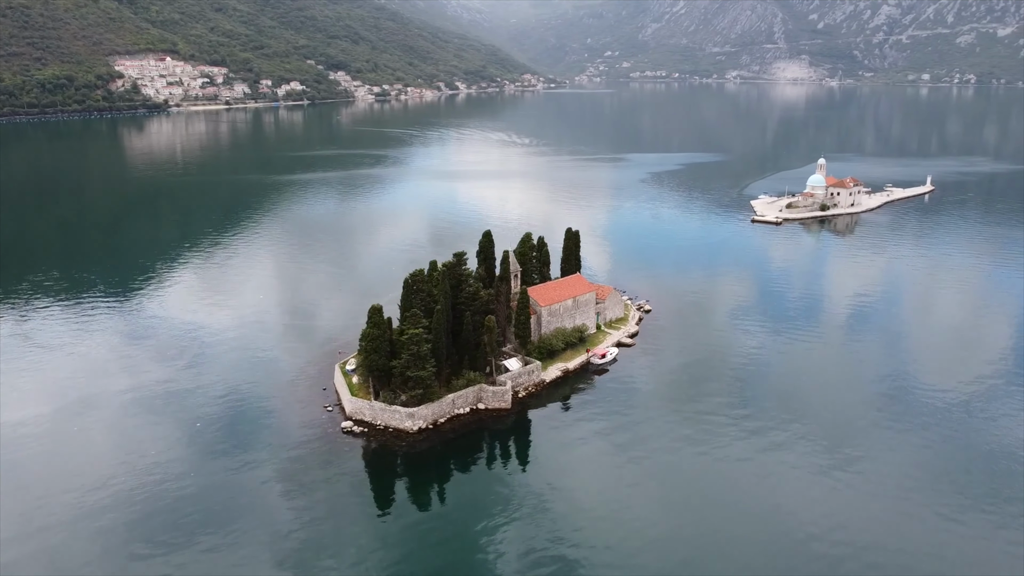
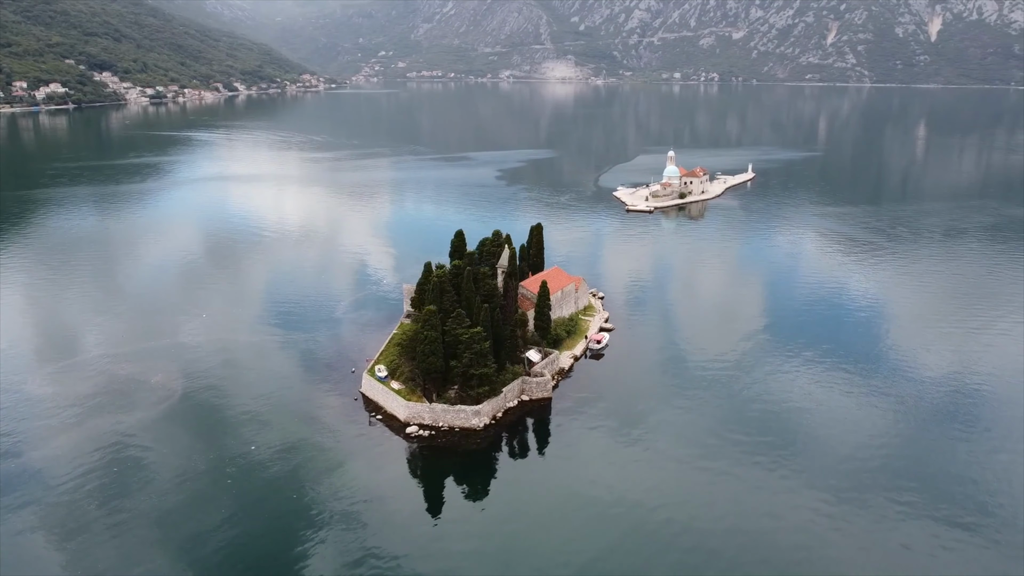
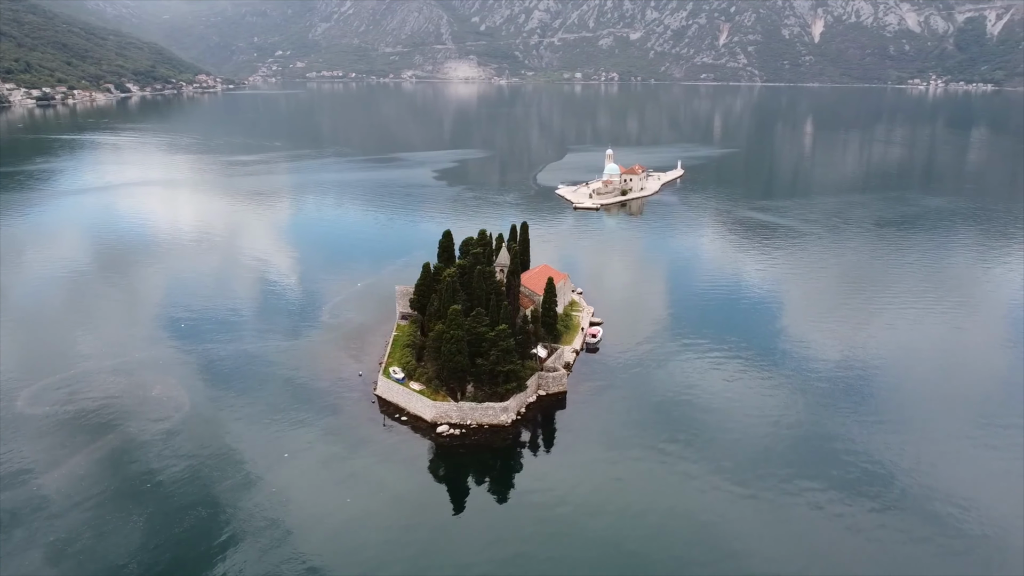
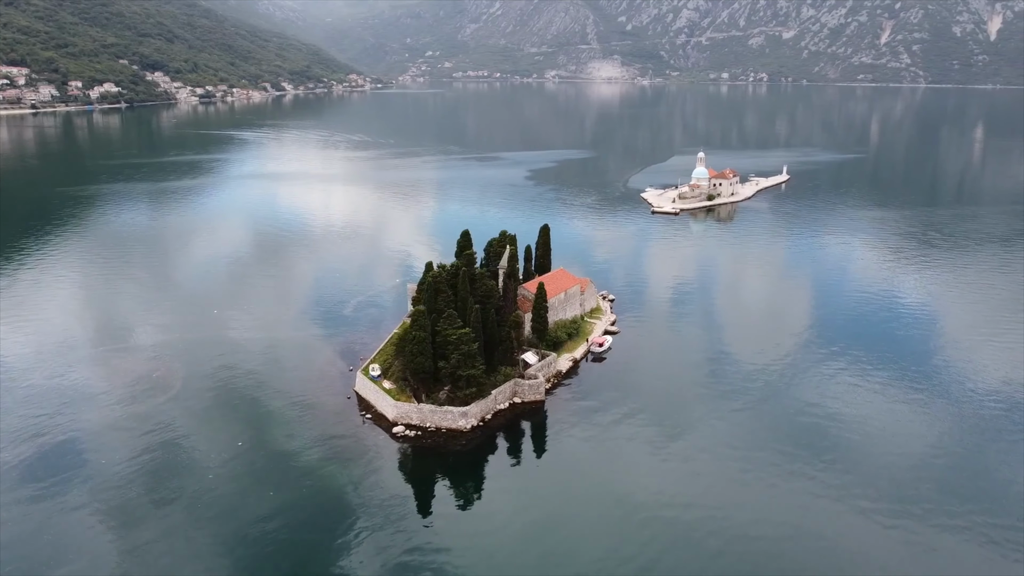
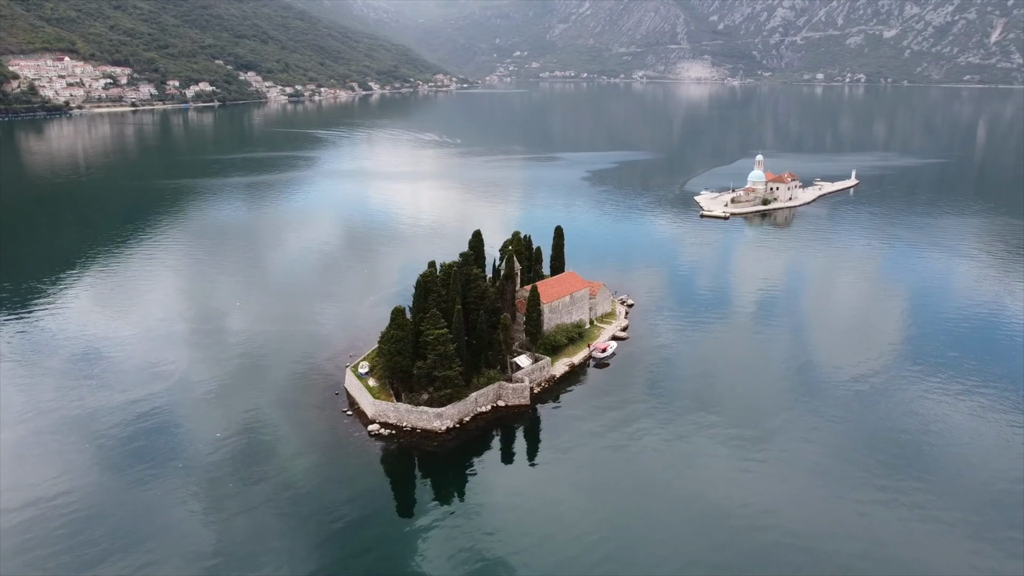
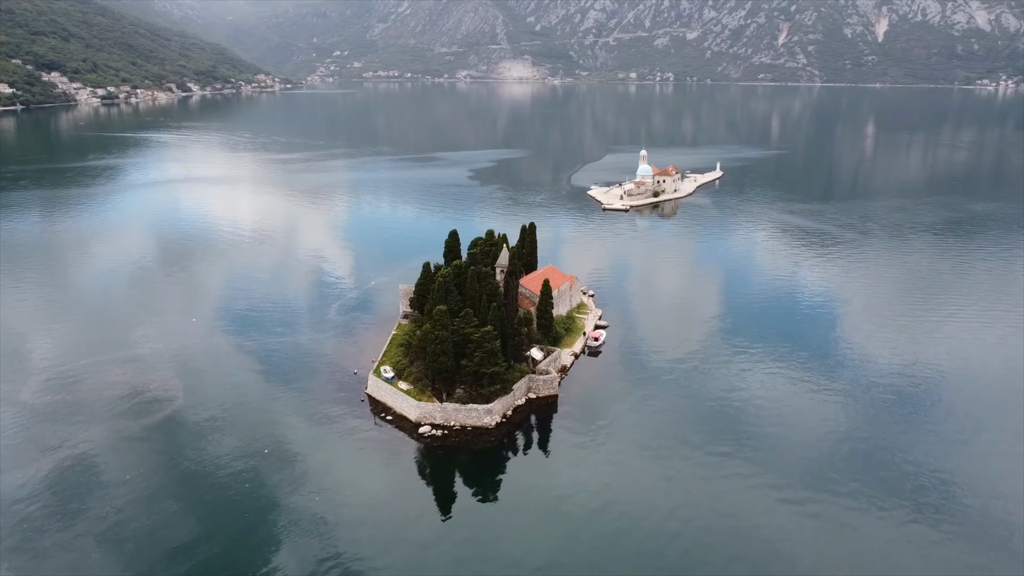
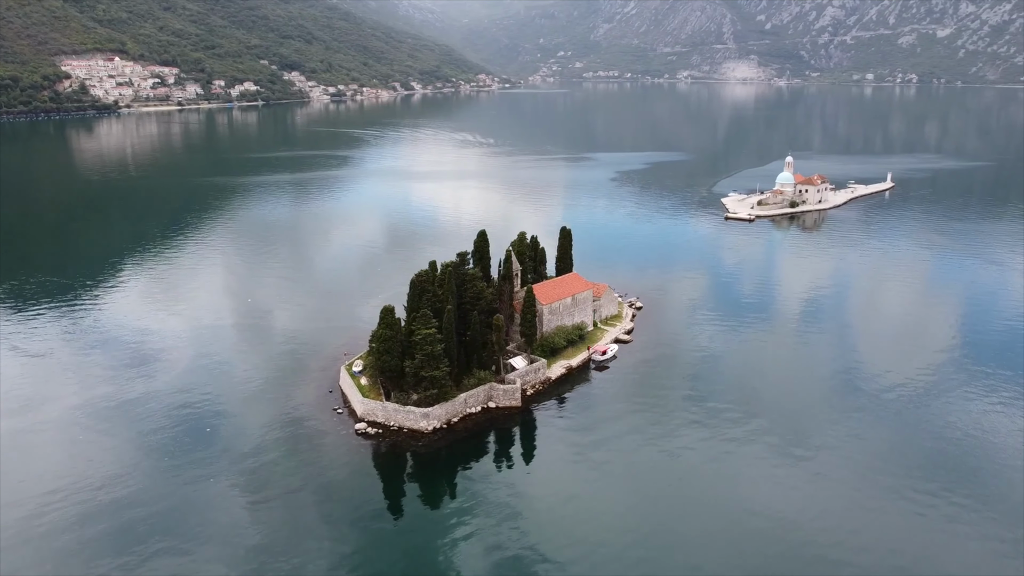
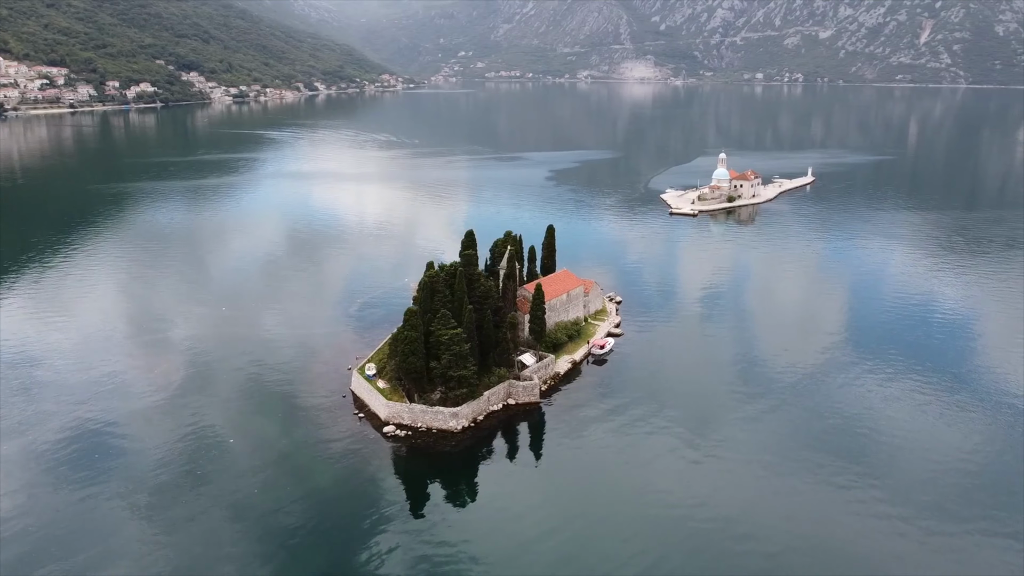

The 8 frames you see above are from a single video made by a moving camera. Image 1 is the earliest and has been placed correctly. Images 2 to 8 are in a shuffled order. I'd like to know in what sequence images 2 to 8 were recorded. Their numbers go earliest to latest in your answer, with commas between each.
7, 5, 8, 4, 2, 6, 3
